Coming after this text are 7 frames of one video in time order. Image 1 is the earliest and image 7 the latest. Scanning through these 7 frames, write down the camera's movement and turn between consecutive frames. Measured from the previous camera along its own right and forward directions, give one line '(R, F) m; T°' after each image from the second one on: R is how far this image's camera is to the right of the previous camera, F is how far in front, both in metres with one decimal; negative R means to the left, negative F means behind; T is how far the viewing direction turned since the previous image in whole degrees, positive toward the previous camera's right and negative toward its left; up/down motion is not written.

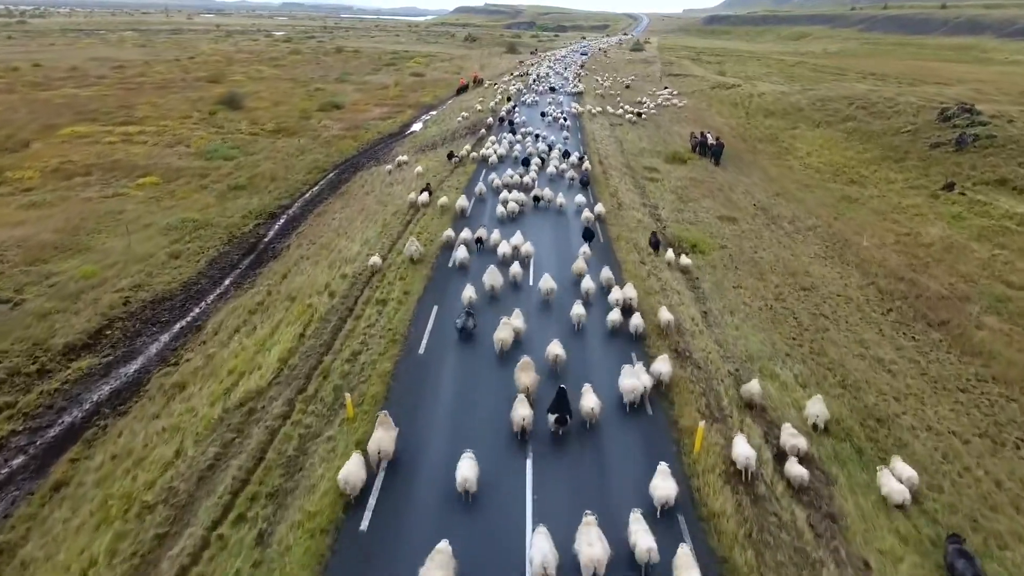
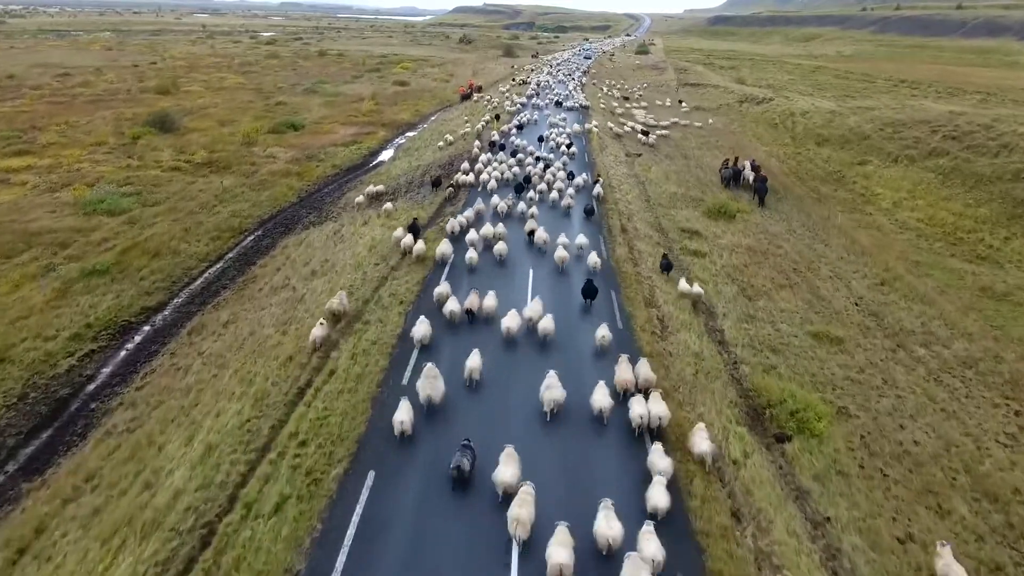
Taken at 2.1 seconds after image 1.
(+0.6, +11.4) m; 0°
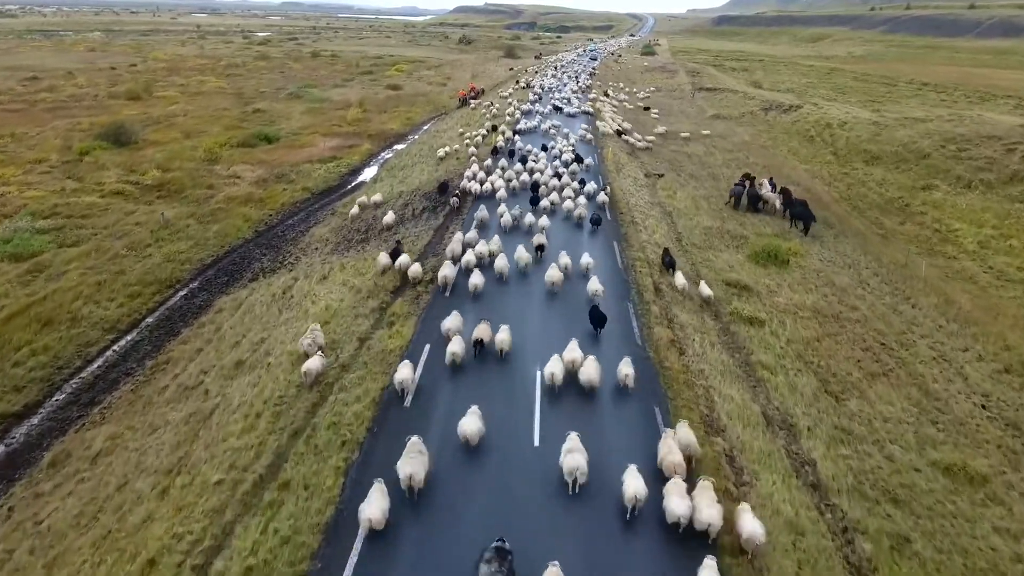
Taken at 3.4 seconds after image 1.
(0.0, +6.3) m; 0°
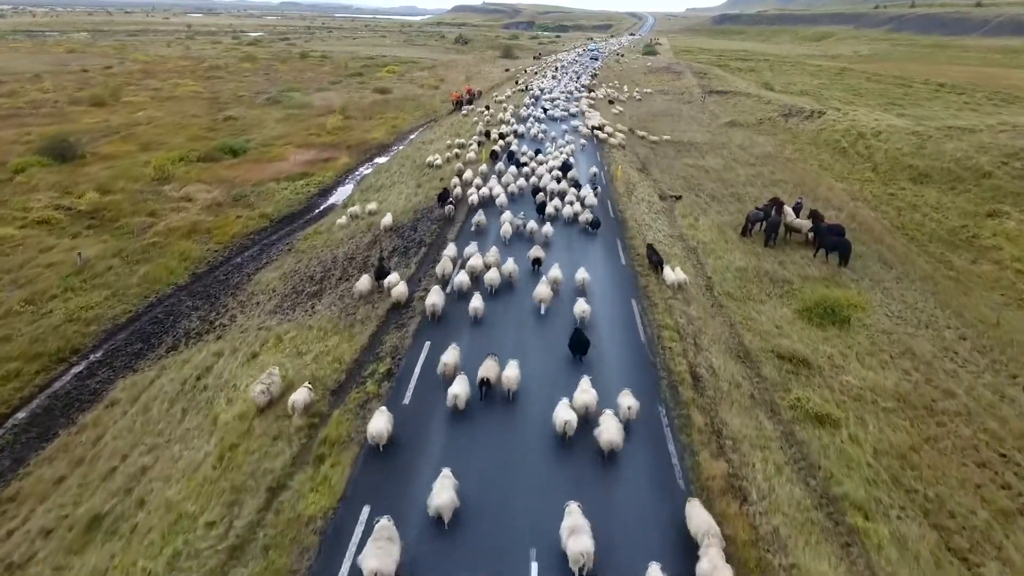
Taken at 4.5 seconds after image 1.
(+0.3, +5.3) m; 0°
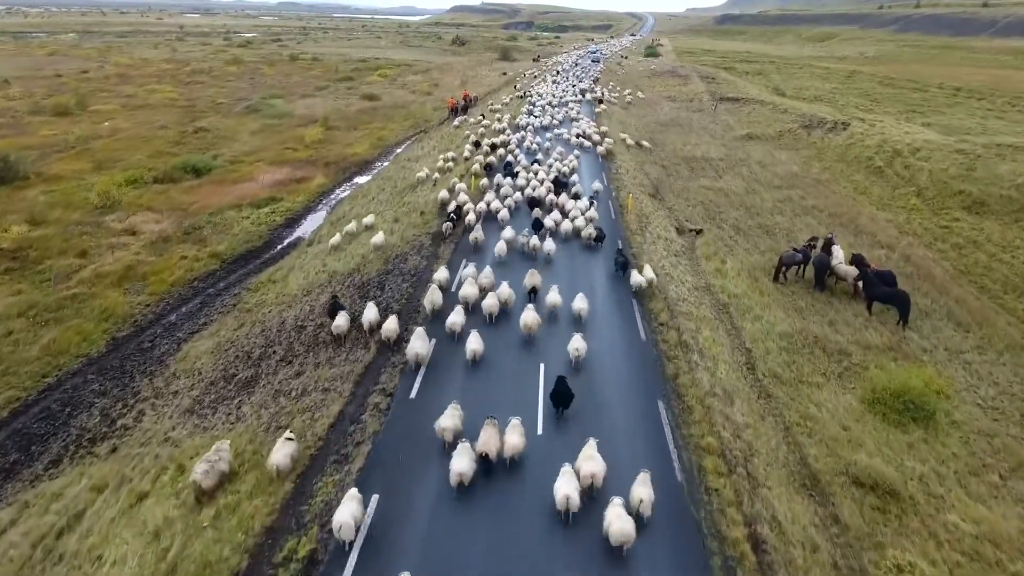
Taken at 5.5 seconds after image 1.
(+0.3, +4.6) m; 0°
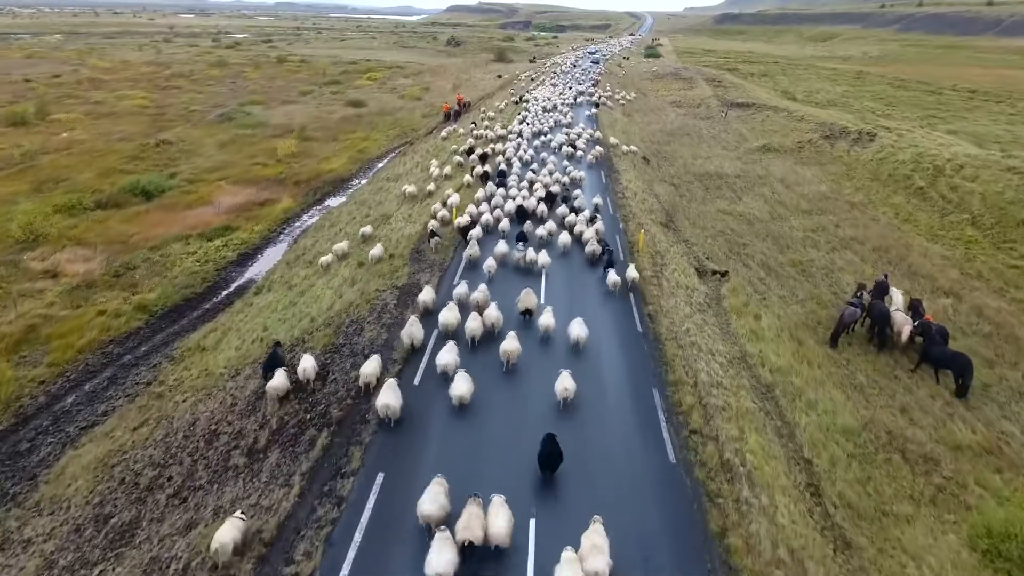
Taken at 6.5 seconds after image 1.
(+0.4, +4.6) m; 0°
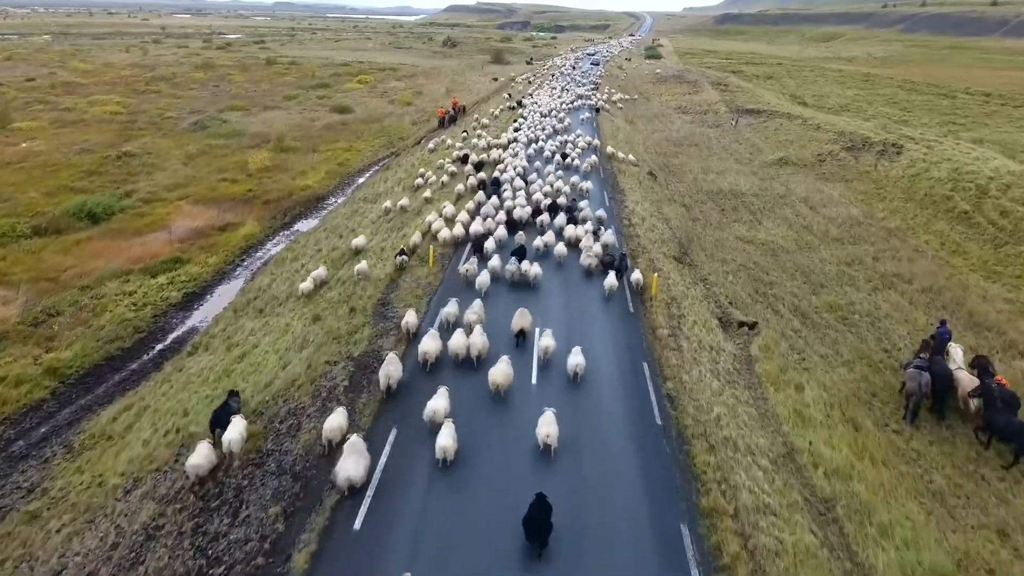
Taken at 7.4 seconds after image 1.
(+0.4, +3.9) m; 0°
